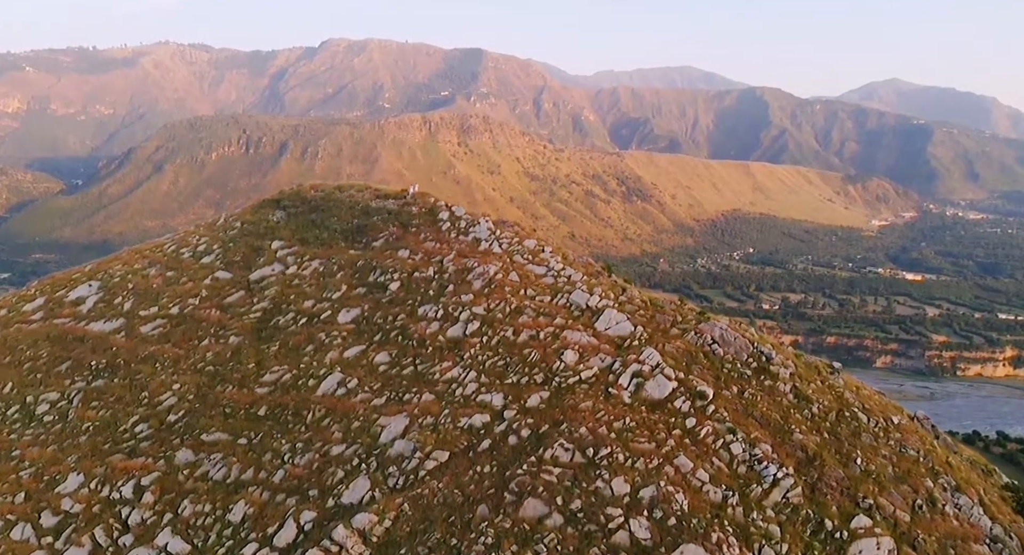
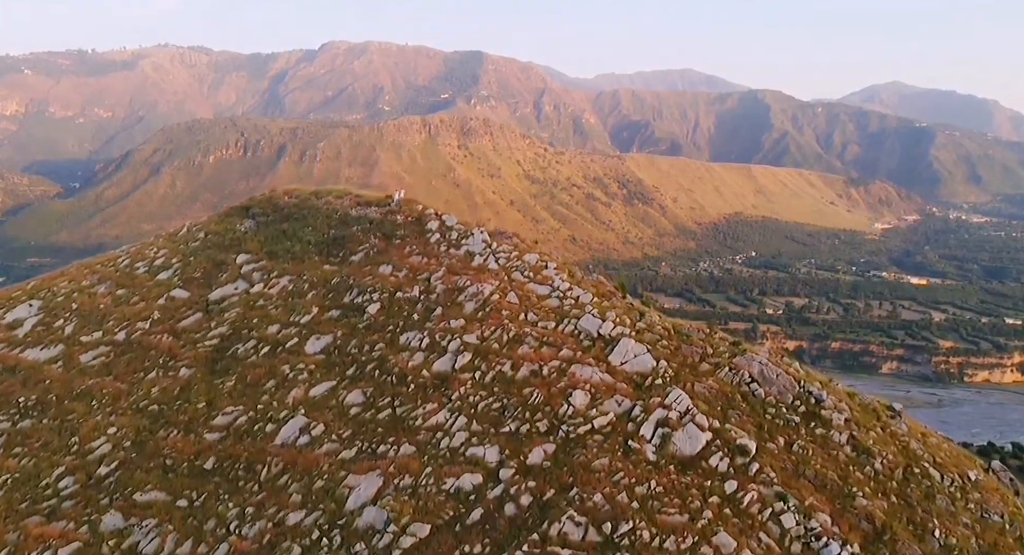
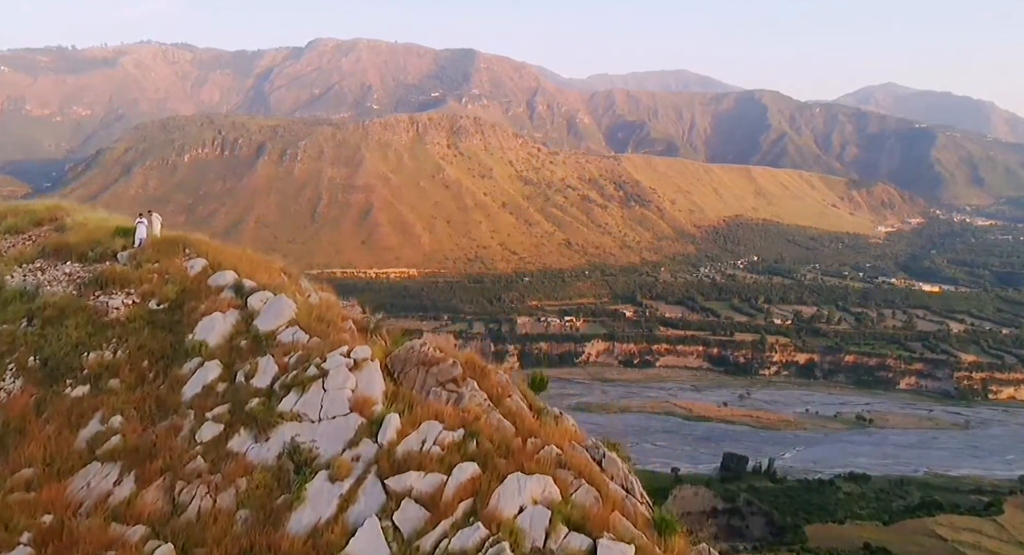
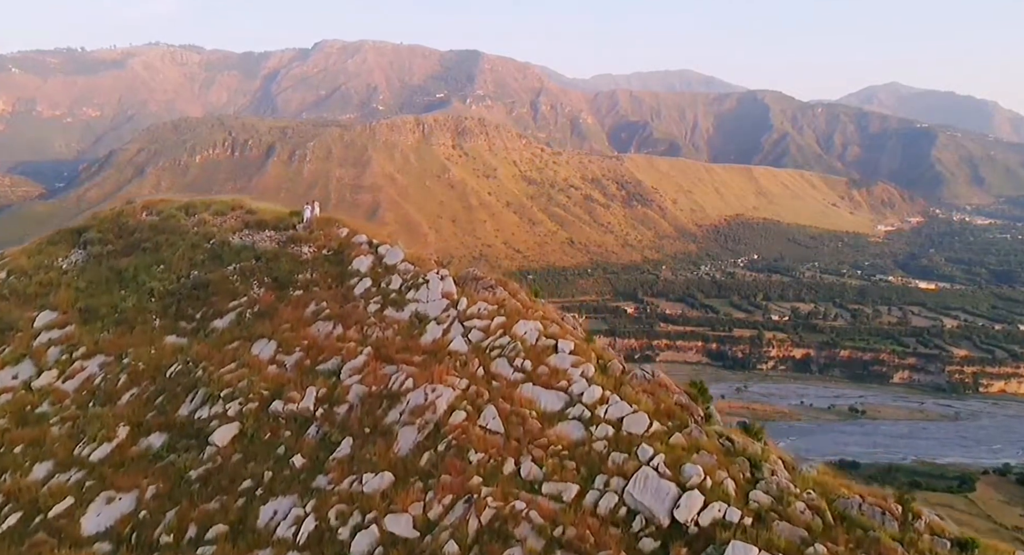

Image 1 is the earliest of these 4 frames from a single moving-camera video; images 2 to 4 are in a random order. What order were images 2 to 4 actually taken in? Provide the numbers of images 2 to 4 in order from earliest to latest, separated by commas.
2, 4, 3
